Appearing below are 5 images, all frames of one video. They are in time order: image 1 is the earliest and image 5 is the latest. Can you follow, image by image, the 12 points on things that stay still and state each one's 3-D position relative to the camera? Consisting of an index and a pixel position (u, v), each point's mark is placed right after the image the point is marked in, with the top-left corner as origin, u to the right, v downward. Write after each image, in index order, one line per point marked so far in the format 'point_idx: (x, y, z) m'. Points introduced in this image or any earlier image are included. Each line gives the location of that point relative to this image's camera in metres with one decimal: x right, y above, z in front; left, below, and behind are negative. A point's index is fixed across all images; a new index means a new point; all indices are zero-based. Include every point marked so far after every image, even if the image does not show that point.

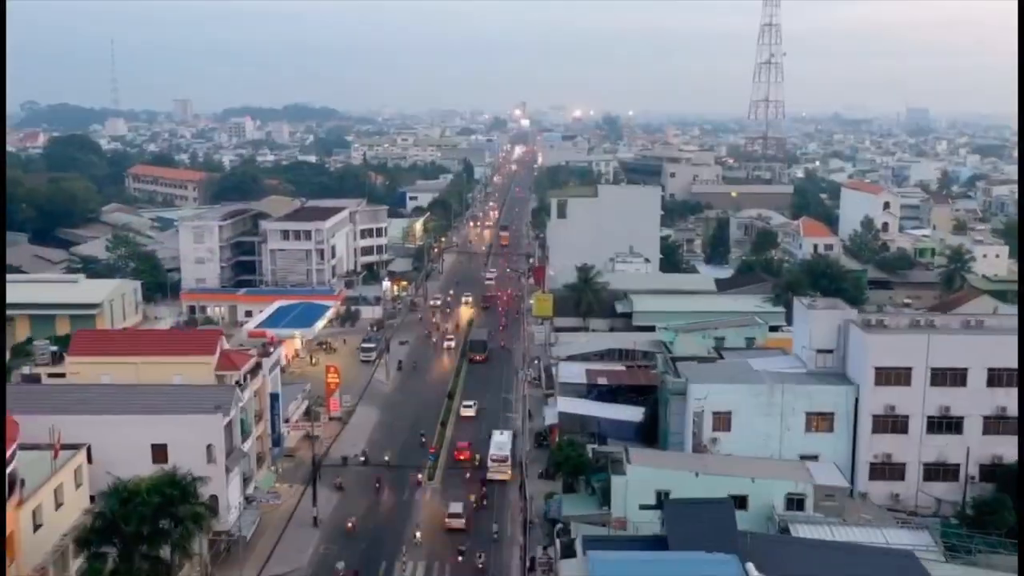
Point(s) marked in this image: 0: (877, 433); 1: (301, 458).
0: (+4.0, -1.6, +12.4) m
1: (-2.8, -2.3, +15.0) m
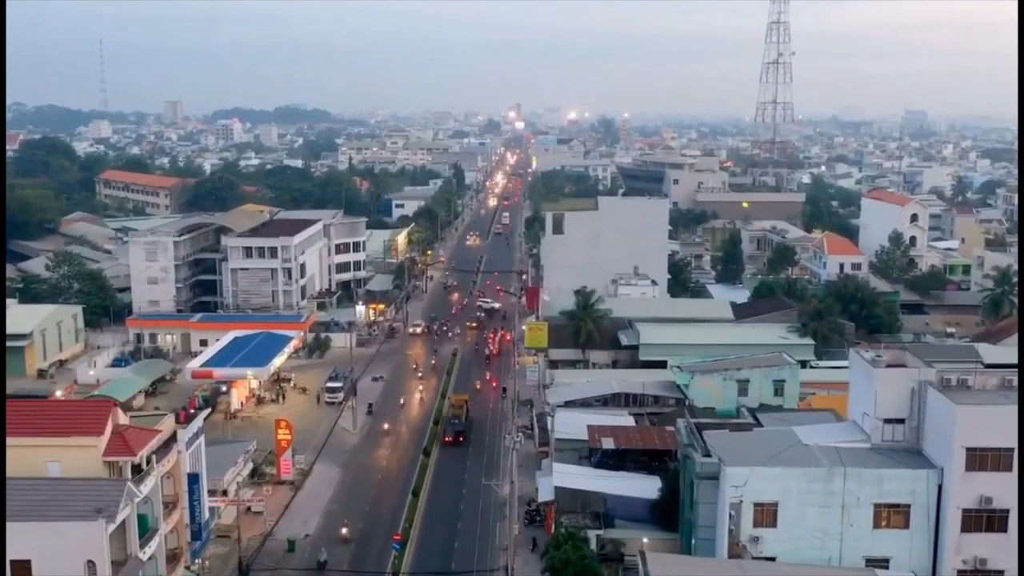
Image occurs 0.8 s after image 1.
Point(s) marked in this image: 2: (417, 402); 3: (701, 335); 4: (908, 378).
0: (+3.9, -2.1, +9.6) m
1: (-3.0, -2.7, +12.1) m
2: (-1.5, -1.9, +18.4) m
3: (+3.3, -0.8, +19.6) m
4: (+3.7, -0.8, +10.4) m
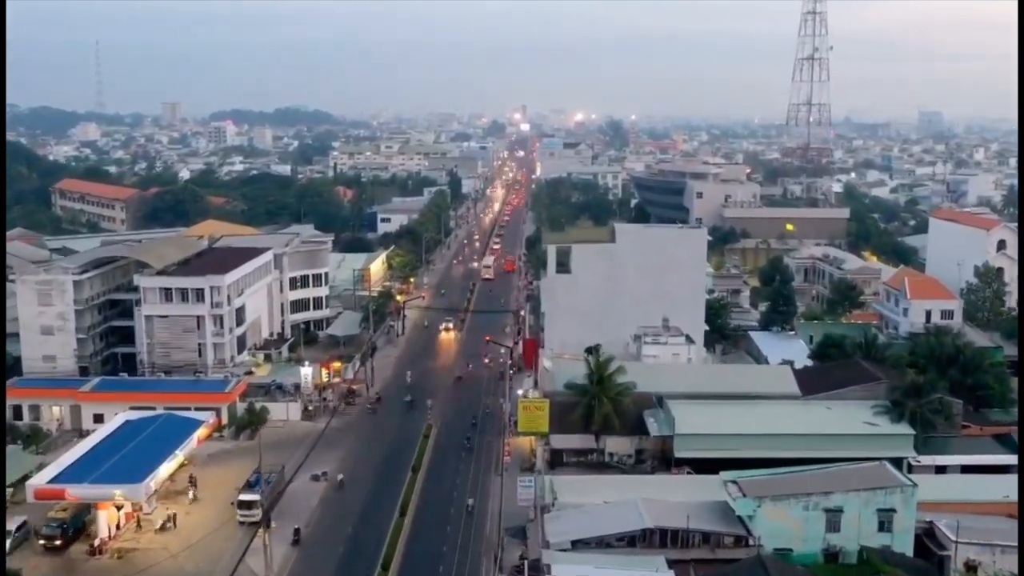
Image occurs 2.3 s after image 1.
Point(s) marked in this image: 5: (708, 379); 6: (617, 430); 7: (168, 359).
0: (+3.6, -2.9, +4.3) m
1: (-3.2, -3.6, +6.9) m
2: (-1.7, -2.8, +13.2) m
3: (+3.1, -1.7, +14.4) m
4: (+3.5, -1.7, +5.2) m
5: (+2.7, -1.3, +15.6) m
6: (+1.4, -1.9, +14.9) m
7: (-5.7, -1.2, +19.0) m
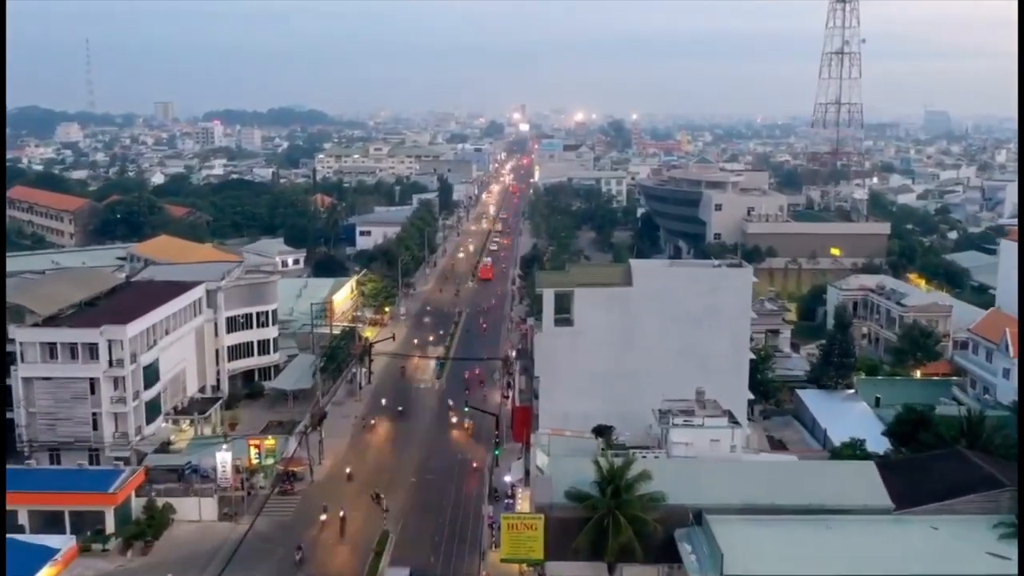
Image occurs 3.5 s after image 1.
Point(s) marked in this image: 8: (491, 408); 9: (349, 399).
0: (+3.5, -3.6, +0.1) m
1: (-3.3, -4.3, +2.7) m
2: (-1.9, -3.5, +9.0) m
3: (+2.9, -2.4, +10.1) m
4: (+3.3, -2.4, +0.9) m
5: (+2.5, -1.9, +11.3) m
6: (+1.2, -2.6, +10.6) m
7: (-5.9, -1.9, +14.7) m
8: (-0.3, -1.8, +17.9) m
9: (-2.7, -1.8, +18.9) m
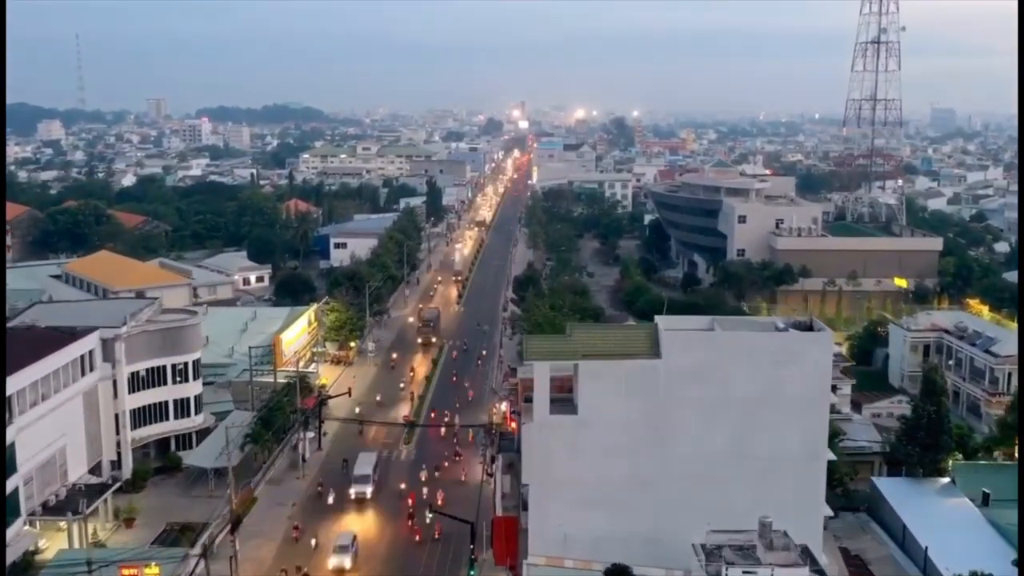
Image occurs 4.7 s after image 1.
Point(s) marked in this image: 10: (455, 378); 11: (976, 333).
0: (+3.3, -4.3, -4.0) m
1: (-3.5, -4.9, -1.4) m
2: (-2.1, -4.1, +4.9) m
3: (+2.7, -3.0, +6.0) m
4: (+3.1, -3.0, -3.2) m
5: (+2.3, -2.6, +7.2) m
6: (+1.0, -3.2, +6.5) m
7: (-6.1, -2.5, +10.6) m
8: (-0.5, -2.4, +13.8) m
9: (-2.9, -2.4, +14.8) m
10: (-1.0, -1.4, +20.0) m
11: (+6.5, -0.7, +15.9) m
